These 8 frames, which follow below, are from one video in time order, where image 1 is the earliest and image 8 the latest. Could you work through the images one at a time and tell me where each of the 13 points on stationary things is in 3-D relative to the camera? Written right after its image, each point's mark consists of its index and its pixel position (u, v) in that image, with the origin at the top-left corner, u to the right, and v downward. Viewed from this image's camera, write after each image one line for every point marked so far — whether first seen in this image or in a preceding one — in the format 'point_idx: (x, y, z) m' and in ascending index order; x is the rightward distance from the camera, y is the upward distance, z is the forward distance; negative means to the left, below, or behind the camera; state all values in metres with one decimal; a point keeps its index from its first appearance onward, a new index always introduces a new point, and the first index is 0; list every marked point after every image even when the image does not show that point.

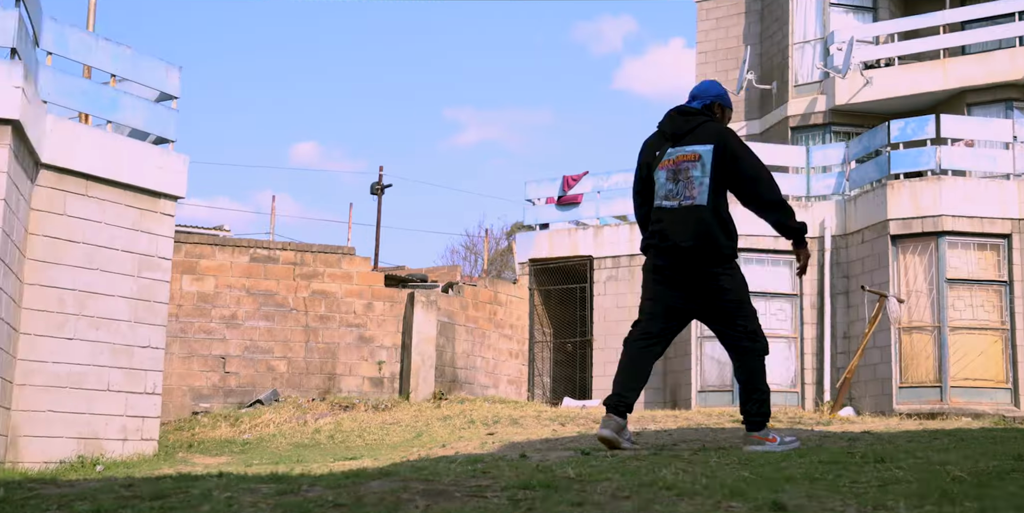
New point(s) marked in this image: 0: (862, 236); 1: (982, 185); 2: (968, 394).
0: (+5.4, +0.3, +17.2) m
1: (+6.8, +1.0, +16.2) m
2: (+6.5, -1.9, +15.8) m
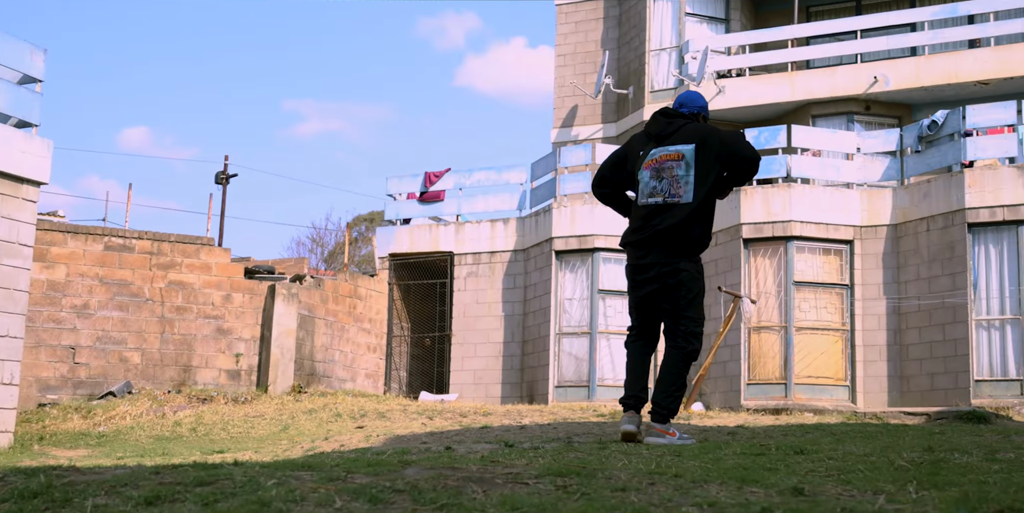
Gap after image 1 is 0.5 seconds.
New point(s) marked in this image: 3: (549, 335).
0: (+3.3, +0.3, +17.9) m
1: (+4.8, +1.0, +17.1) m
2: (+4.5, -2.0, +16.7) m
3: (+0.6, -1.3, +18.4) m
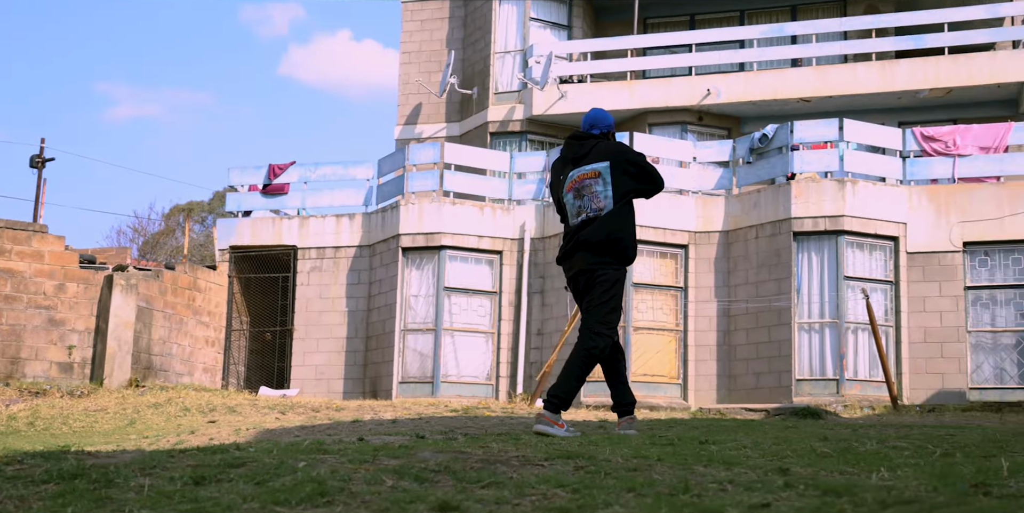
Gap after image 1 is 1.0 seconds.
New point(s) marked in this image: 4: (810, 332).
0: (+0.8, +0.3, +18.4) m
1: (+2.5, +0.9, +17.9) m
2: (+2.1, -2.1, +17.4) m
3: (-2.0, -1.2, +18.4) m
4: (+4.5, -1.1, +16.7) m
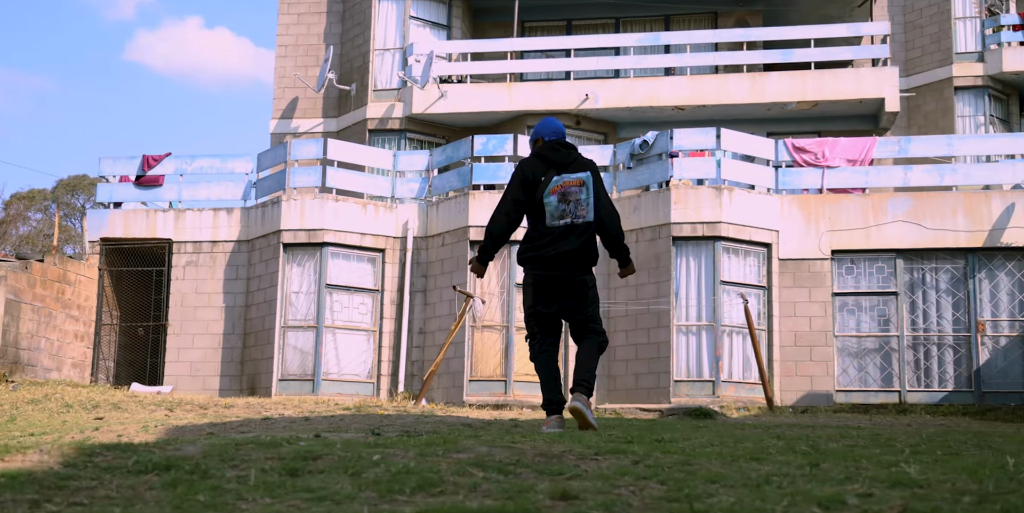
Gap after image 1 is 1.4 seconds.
0: (-1.2, +0.3, +18.6) m
1: (+0.6, +0.9, +18.3) m
2: (+0.2, -2.1, +17.7) m
3: (-3.9, -1.2, +18.2) m
4: (+2.7, -1.2, +17.3) m
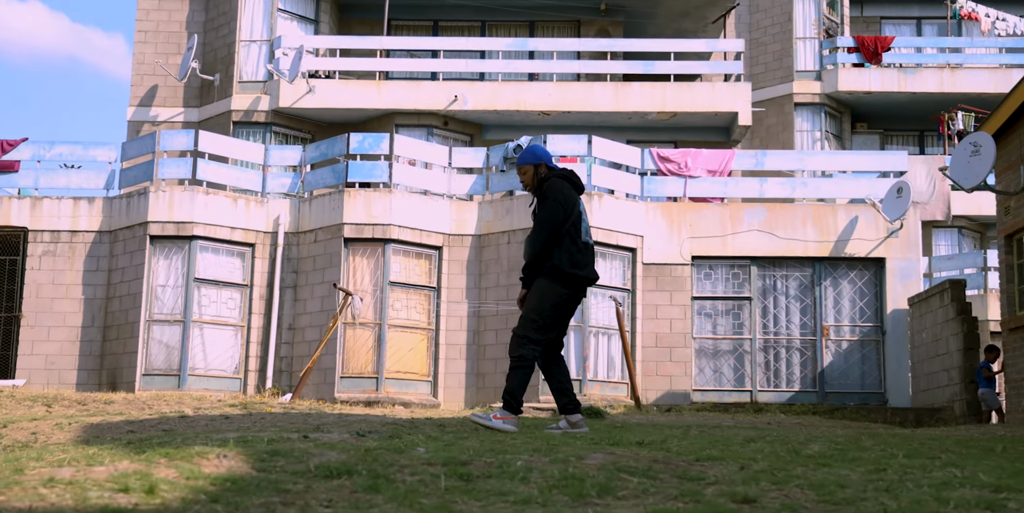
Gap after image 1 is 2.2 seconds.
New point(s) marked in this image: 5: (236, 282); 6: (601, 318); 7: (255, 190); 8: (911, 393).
0: (-3.3, +0.3, +18.5) m
1: (-1.5, +0.9, +18.5) m
2: (-1.8, -2.1, +17.9) m
3: (-6.0, -1.0, +17.8) m
4: (+0.7, -1.2, +17.9) m
5: (-4.5, -0.4, +18.3) m
6: (+1.4, -1.0, +18.1) m
7: (-4.4, +1.1, +18.9) m
8: (+6.6, -2.3, +18.4) m
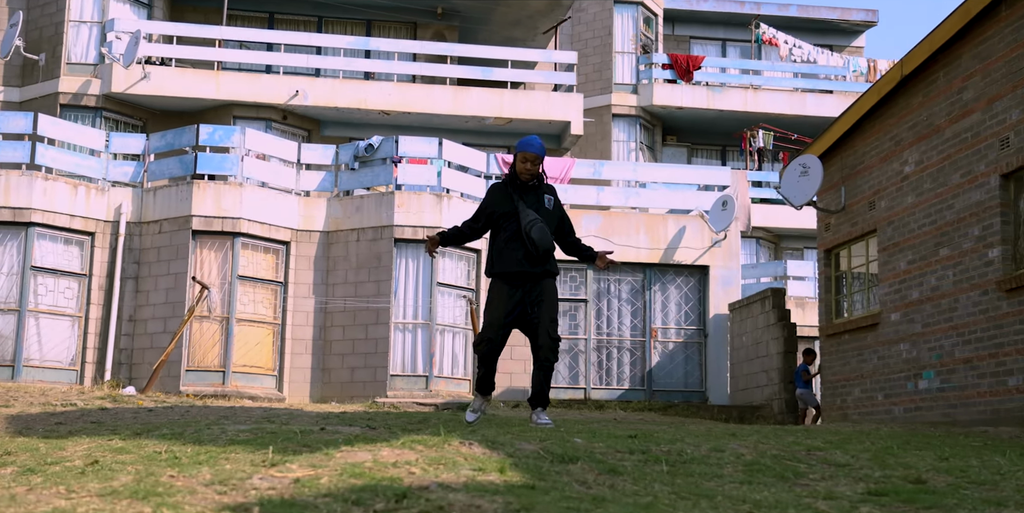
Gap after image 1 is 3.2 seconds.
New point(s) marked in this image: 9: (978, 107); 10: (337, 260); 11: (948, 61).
0: (-5.8, +0.5, +18.2) m
1: (-4.0, +1.0, +18.5) m
2: (-4.3, -2.0, +17.9) m
3: (-8.3, -0.8, +17.0) m
4: (-1.8, -1.2, +18.3) m
5: (-7.0, -0.2, +17.8) m
6: (-1.1, -1.0, +18.7) m
7: (-6.9, +1.3, +18.4) m
8: (+3.9, -2.4, +19.9) m
9: (+5.2, +1.7, +12.6) m
10: (-2.9, -0.1, +18.8) m
11: (+5.2, +2.4, +13.3) m
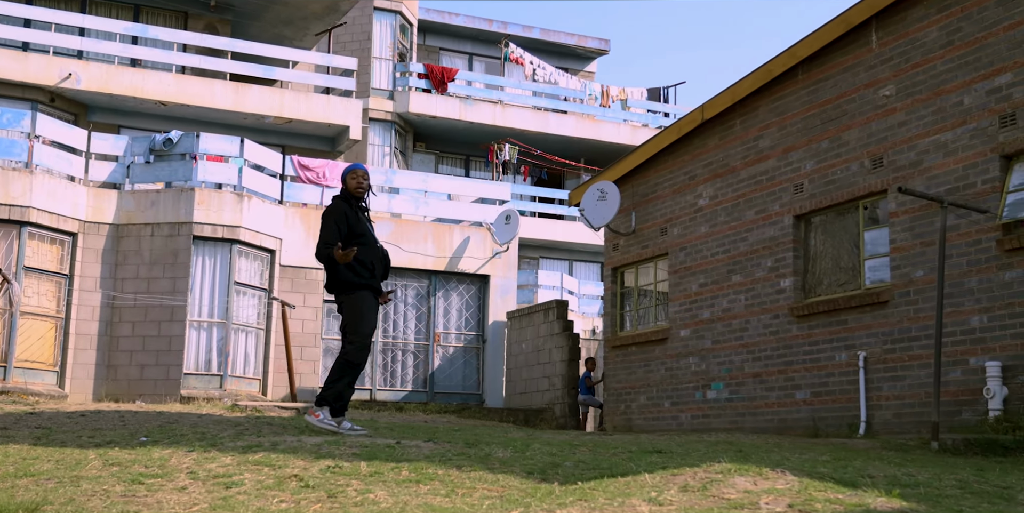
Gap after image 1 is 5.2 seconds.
0: (-8.8, +0.7, +16.8) m
1: (-7.1, +1.1, +17.6) m
2: (-7.4, -1.8, +16.9) m
3: (-10.9, -0.5, +14.9) m
4: (-5.1, -1.2, +18.1) m
5: (-9.9, 0.0, +16.1) m
6: (-4.5, -1.0, +18.7) m
7: (-9.8, +1.6, +16.7) m
8: (-0.2, -2.6, +21.2) m
9: (+3.4, +1.3, +14.6) m
10: (-6.3, 0.0, +18.2) m
11: (+3.2, +2.0, +15.3) m
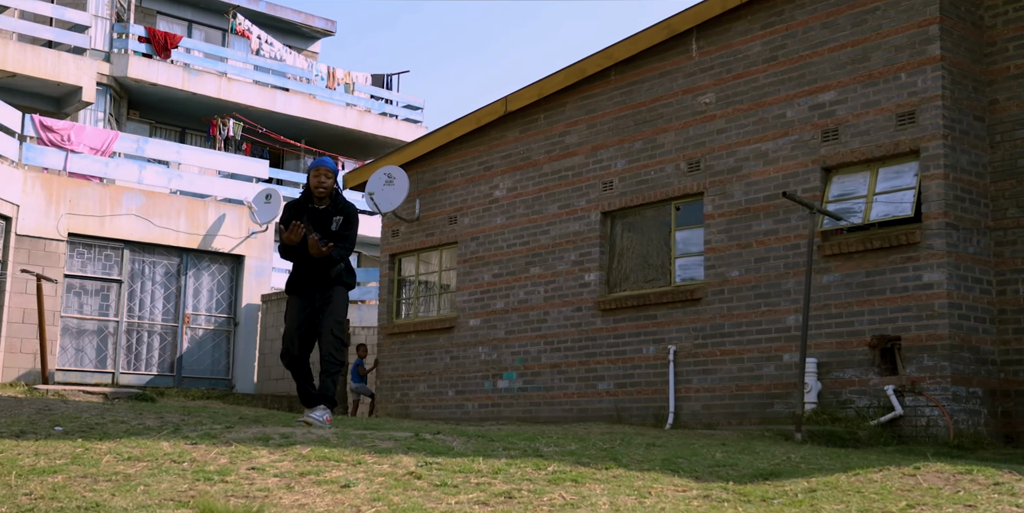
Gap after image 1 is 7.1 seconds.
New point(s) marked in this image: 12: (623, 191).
0: (-11.4, +1.4, +13.5) m
1: (-10.0, +1.8, +14.7) m
2: (-10.2, -1.2, +14.0) m
3: (-12.9, +0.3, +11.0) m
4: (-8.3, -0.6, +15.8) m
5: (-12.2, +0.8, +12.4) m
6: (-7.9, -0.5, +16.5) m
7: (-12.3, +2.3, +13.0) m
8: (-4.6, -2.3, +20.2) m
9: (+0.9, +1.4, +14.9) m
10: (-9.4, +0.6, +15.5) m
11: (+0.5, +2.1, +15.5) m
12: (+1.4, +0.8, +14.3) m
